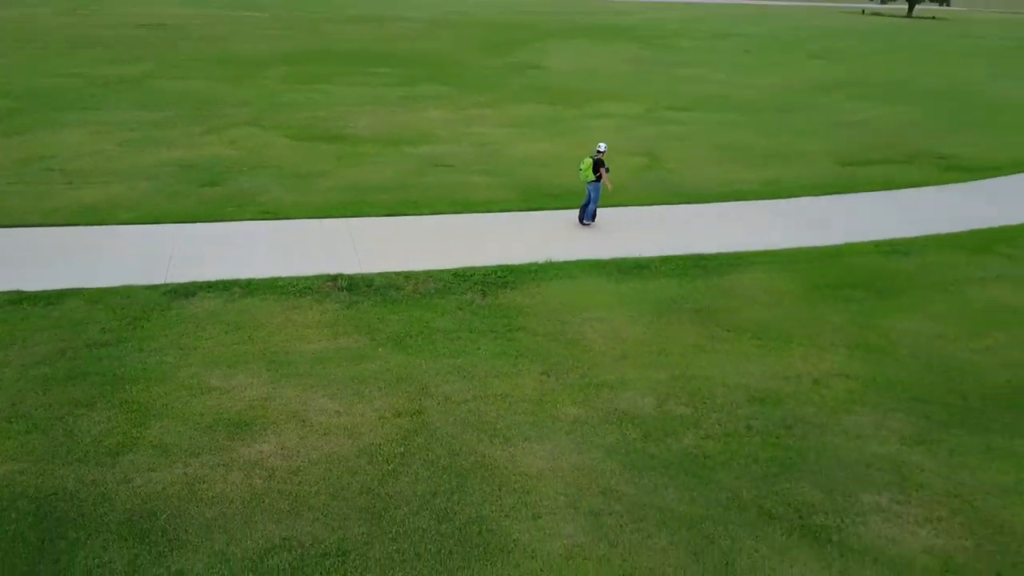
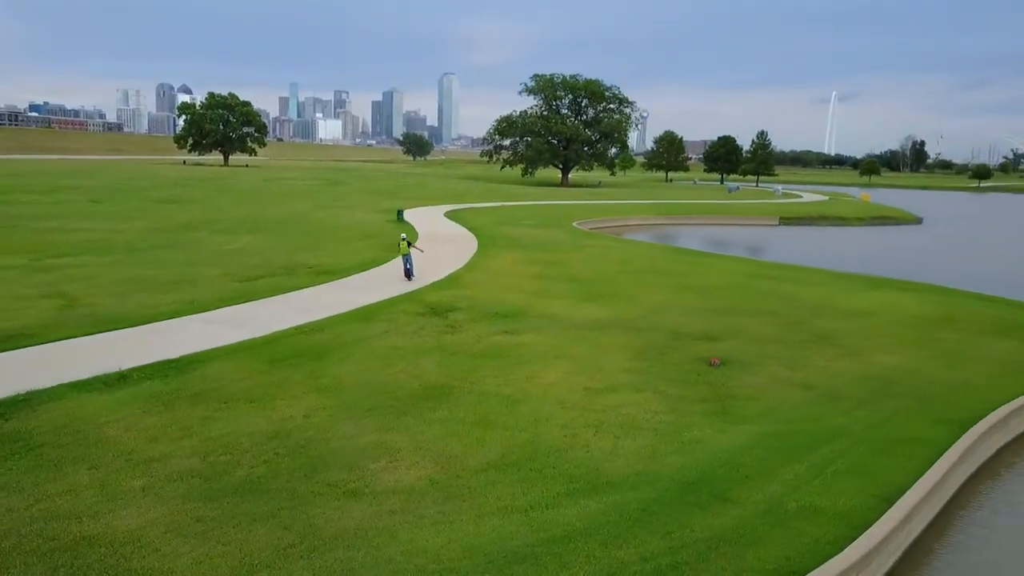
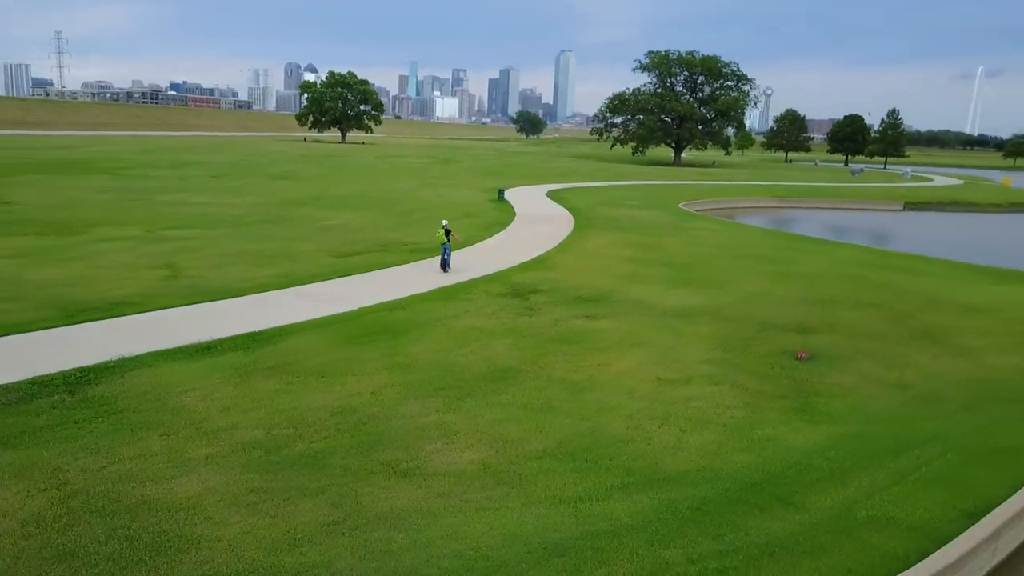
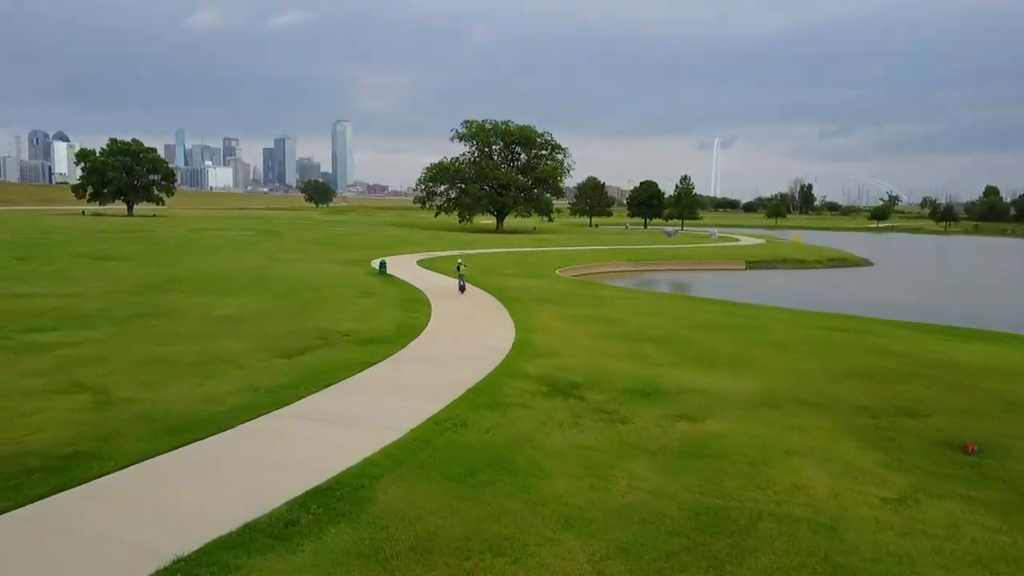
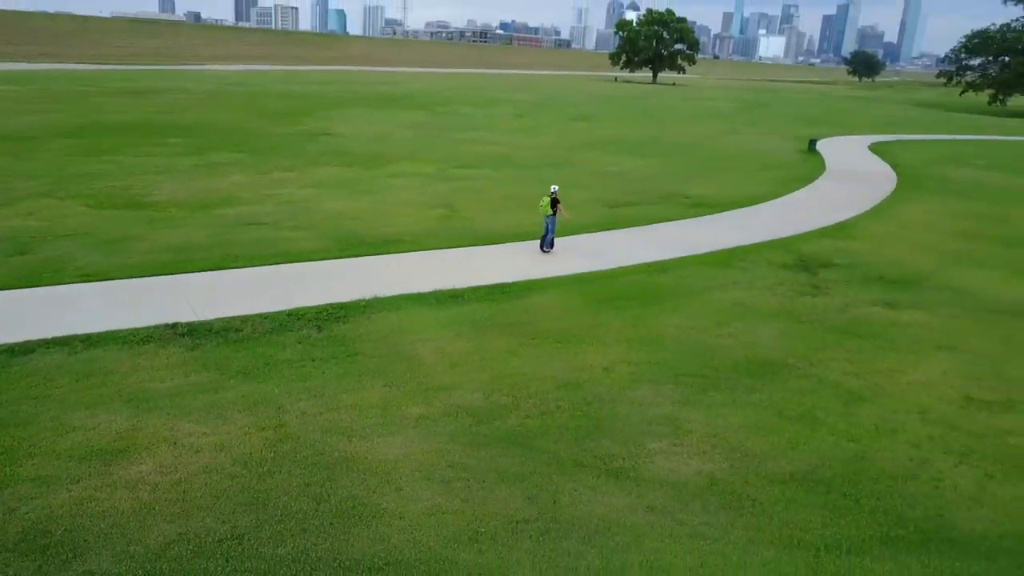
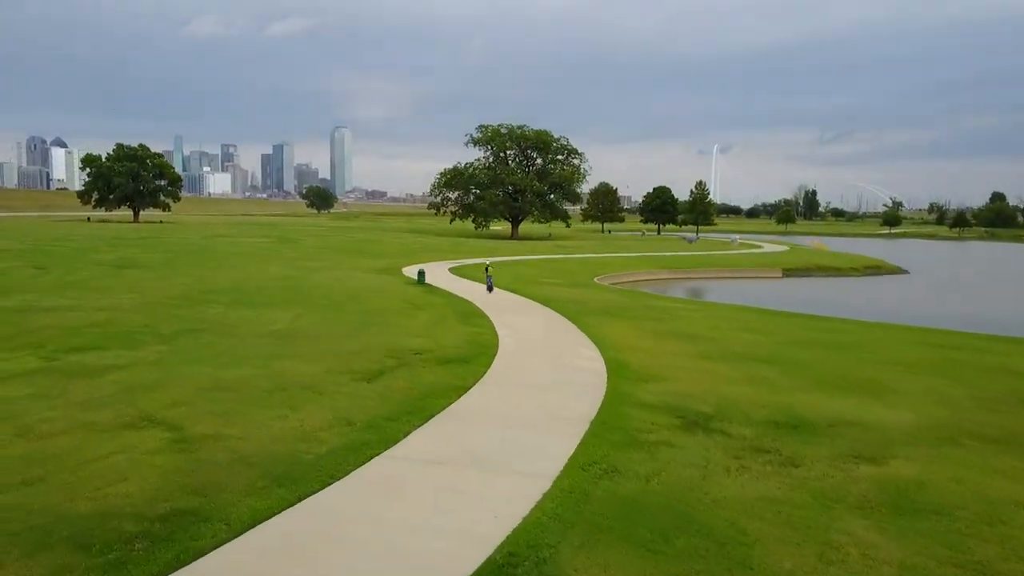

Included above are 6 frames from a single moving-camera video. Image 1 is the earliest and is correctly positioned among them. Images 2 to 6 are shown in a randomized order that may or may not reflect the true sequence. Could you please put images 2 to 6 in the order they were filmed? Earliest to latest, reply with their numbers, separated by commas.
5, 3, 2, 4, 6
